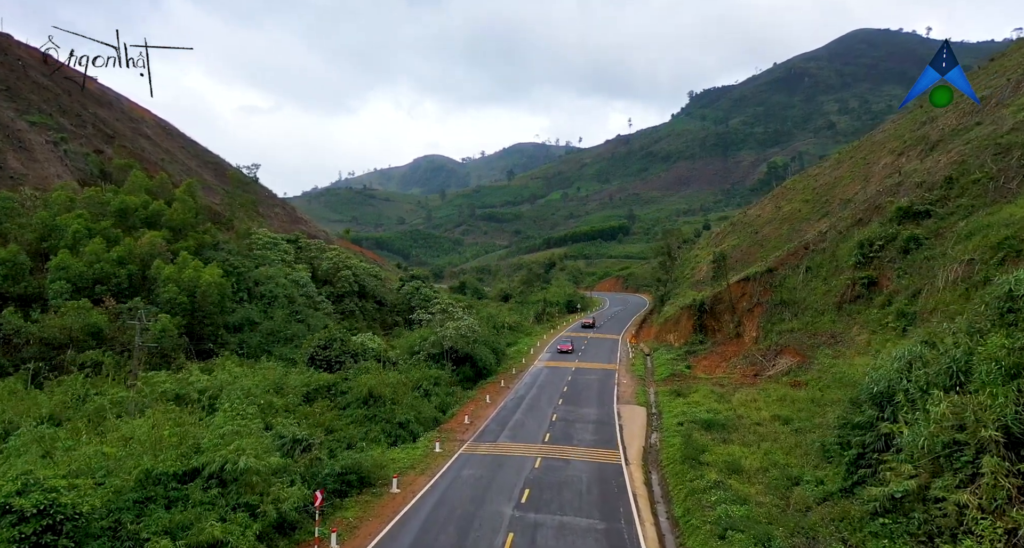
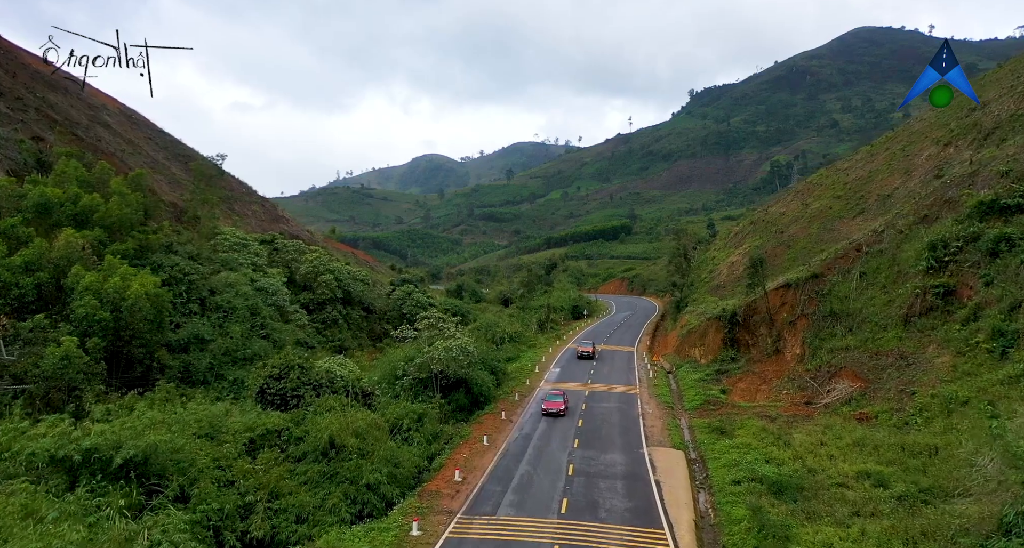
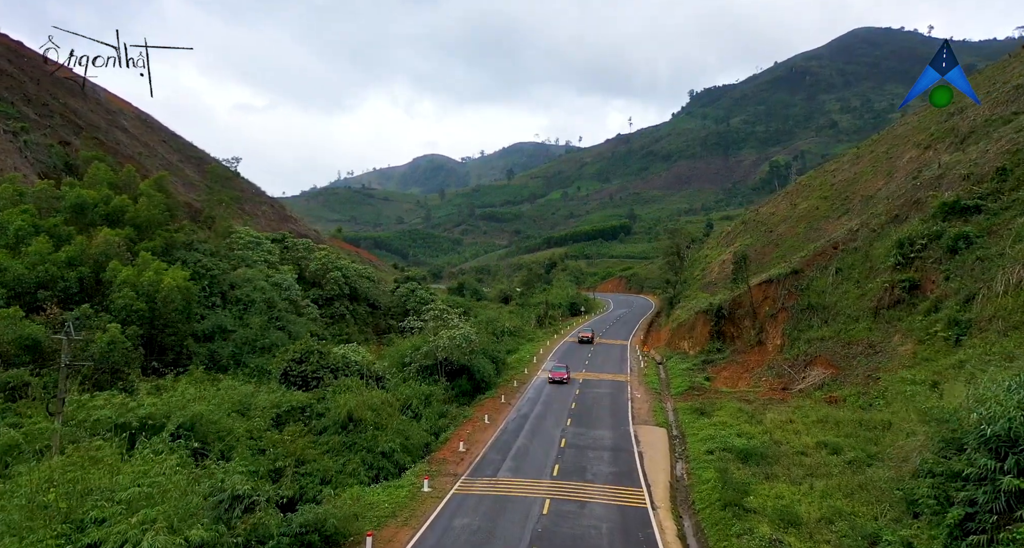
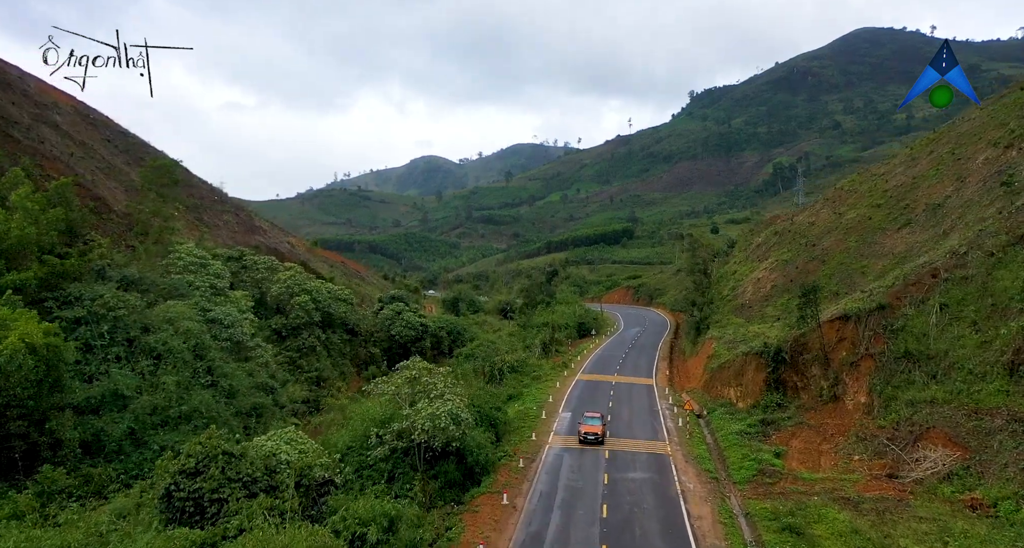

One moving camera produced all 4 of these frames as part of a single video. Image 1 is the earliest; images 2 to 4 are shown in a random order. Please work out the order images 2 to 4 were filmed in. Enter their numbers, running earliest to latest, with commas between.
3, 2, 4
